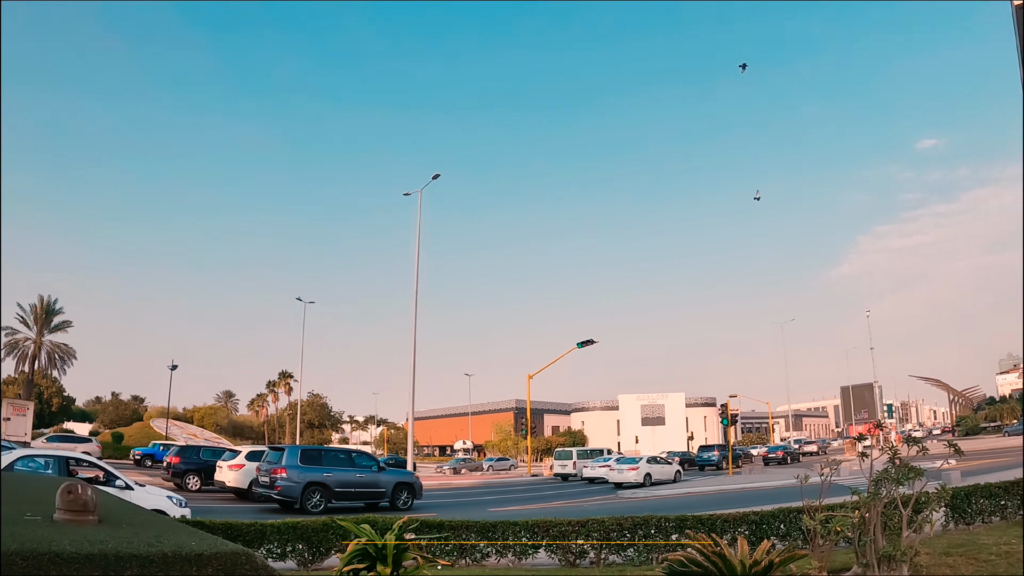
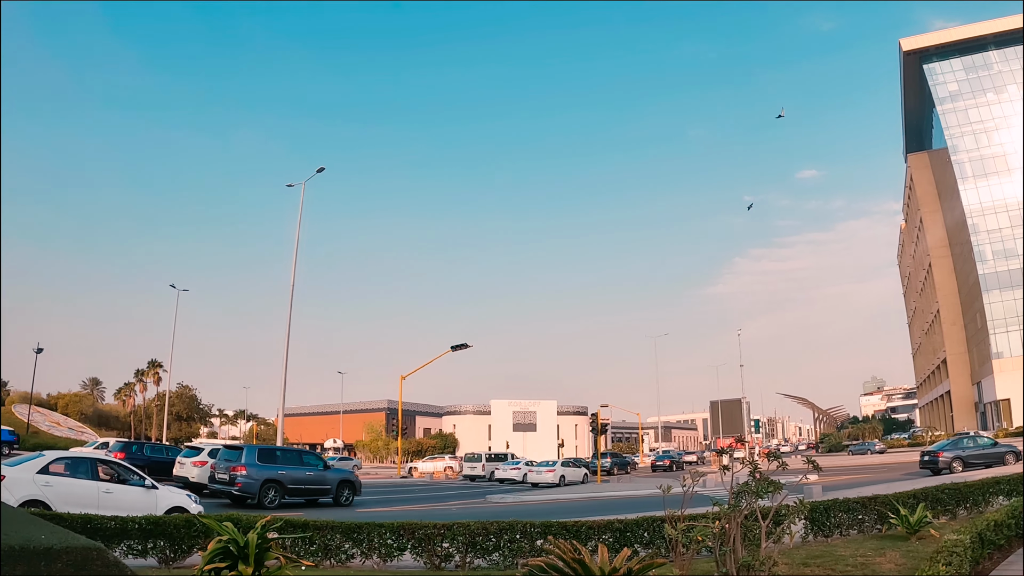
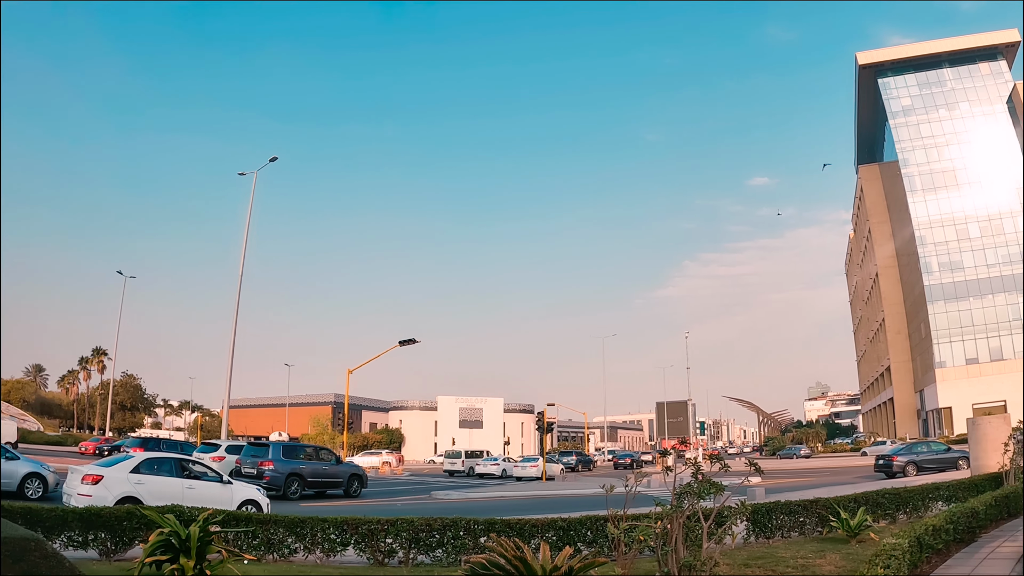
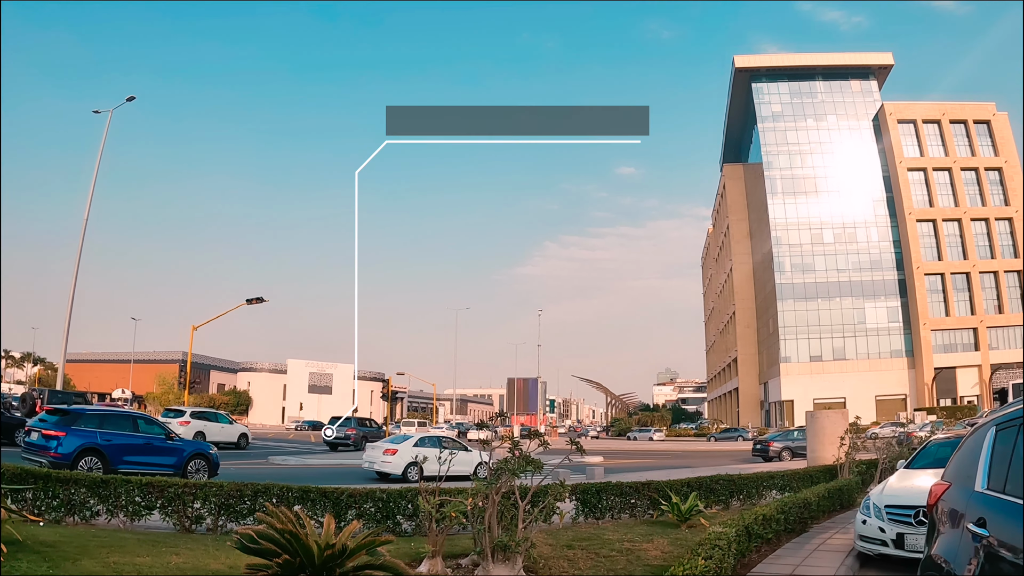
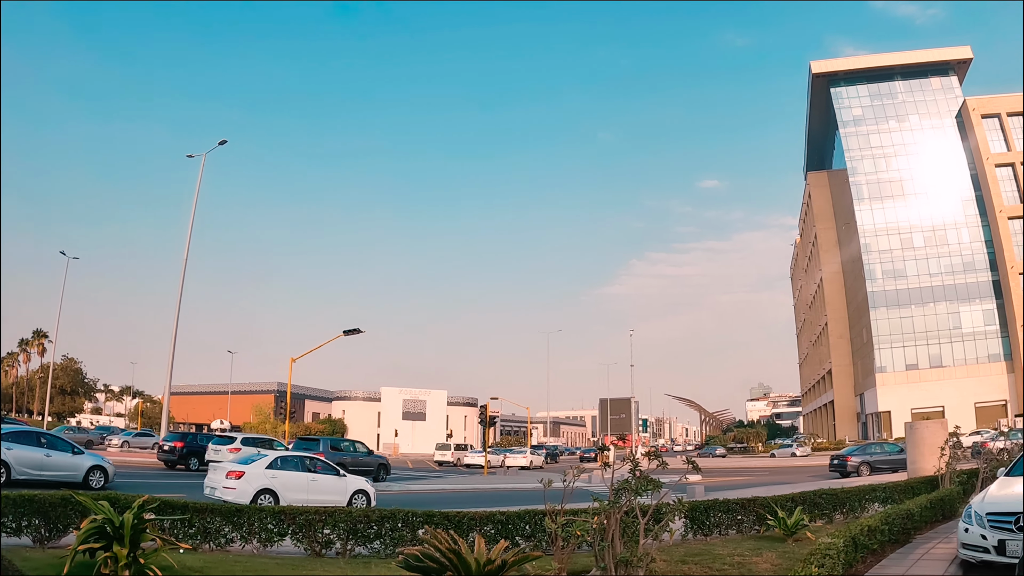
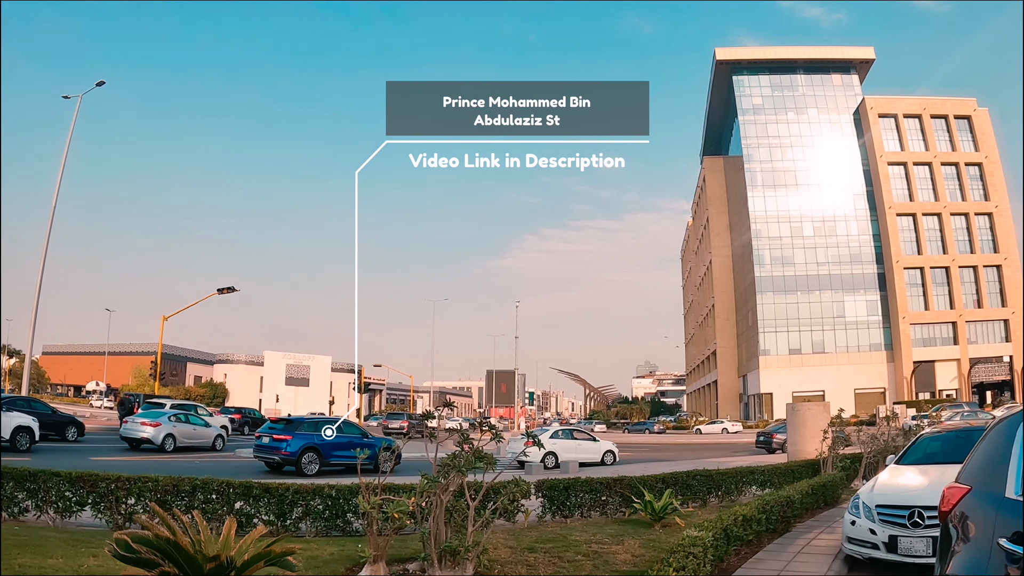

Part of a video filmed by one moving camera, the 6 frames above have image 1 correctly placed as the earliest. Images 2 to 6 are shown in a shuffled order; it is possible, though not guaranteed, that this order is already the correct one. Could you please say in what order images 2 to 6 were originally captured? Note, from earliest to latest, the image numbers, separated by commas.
2, 3, 5, 4, 6
